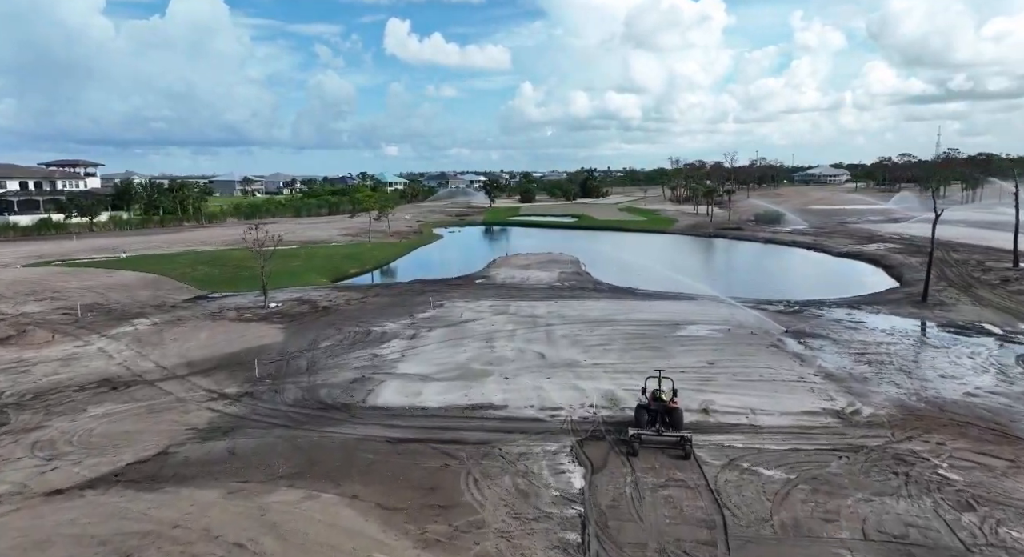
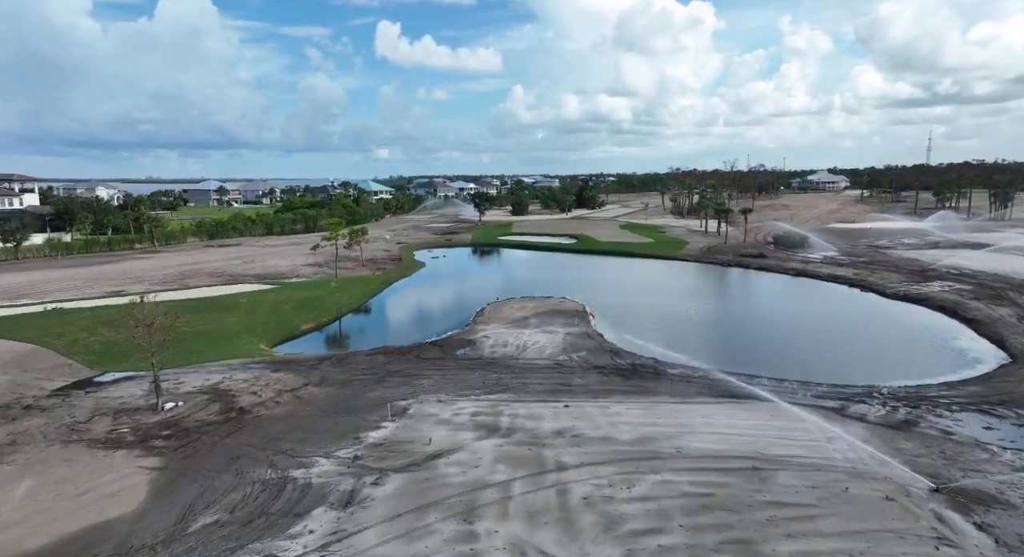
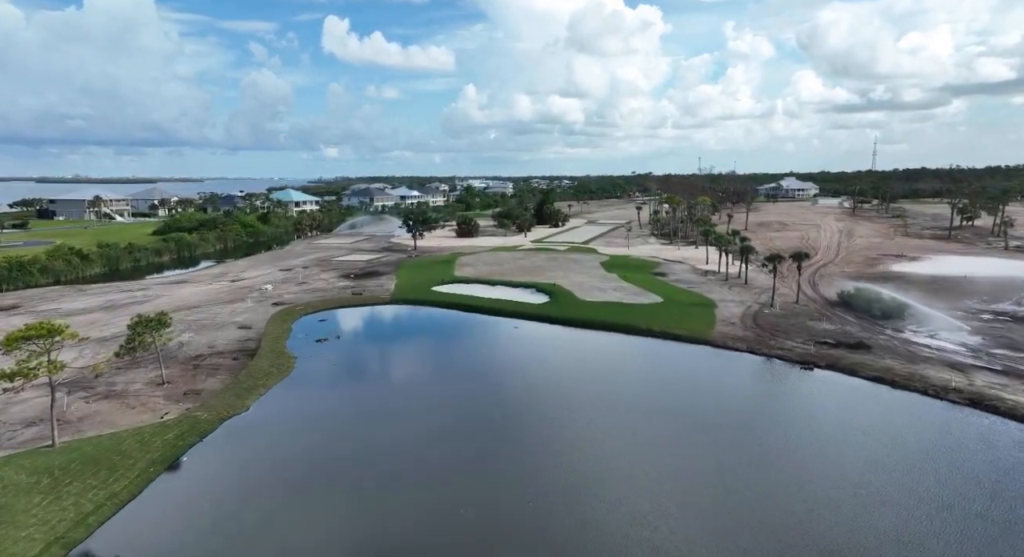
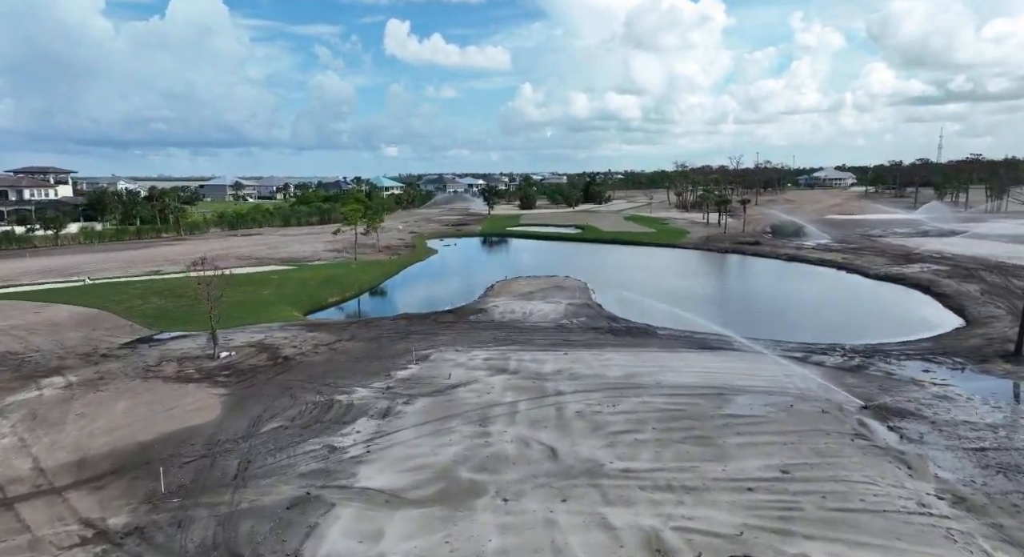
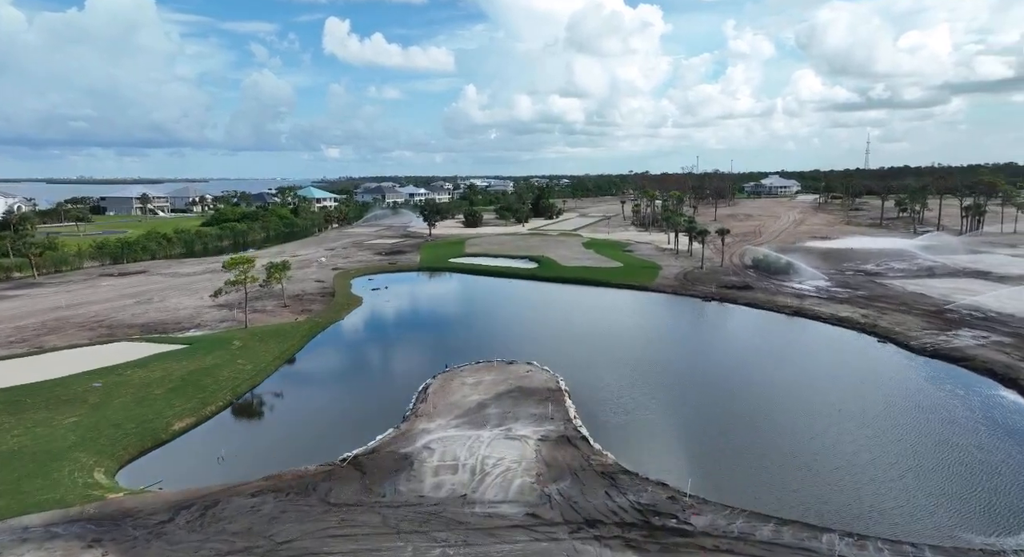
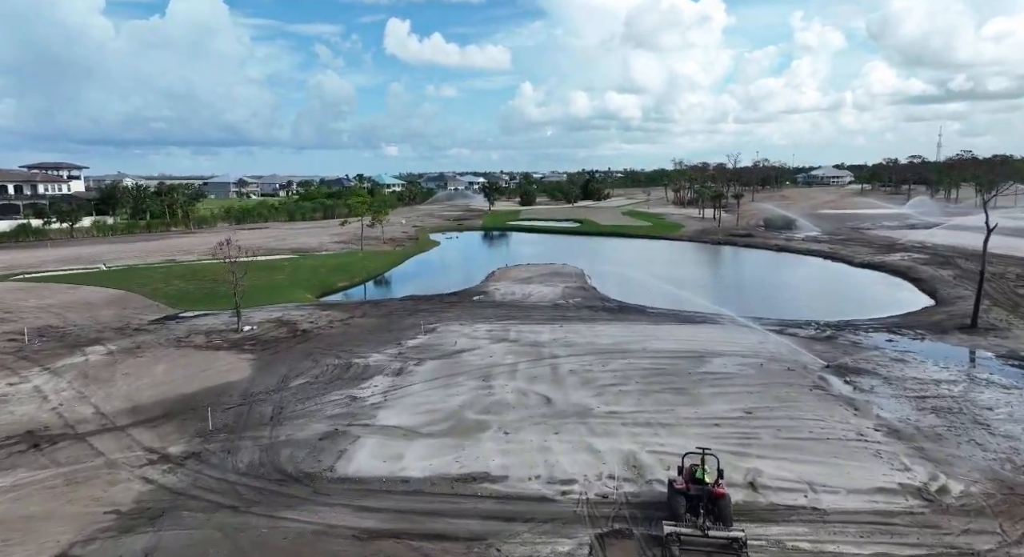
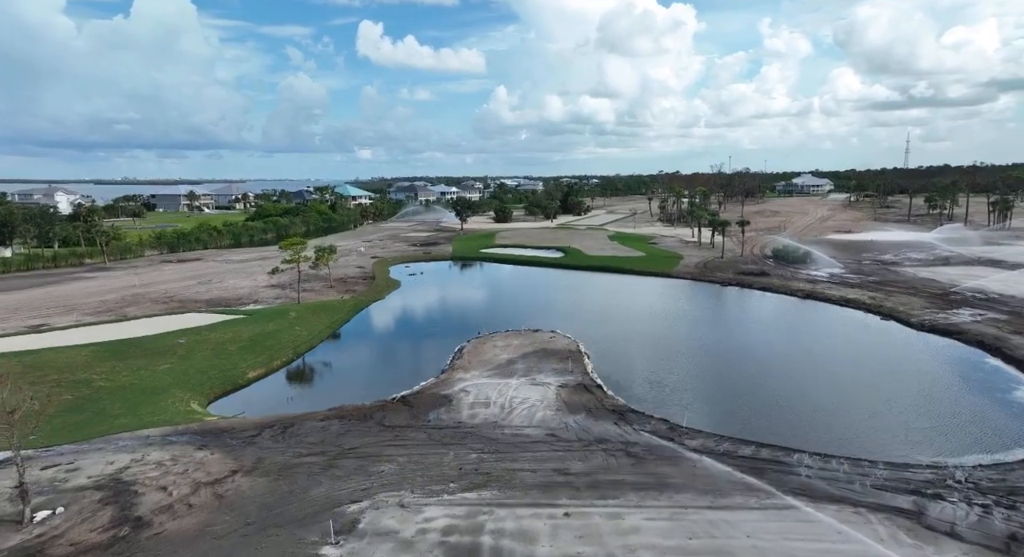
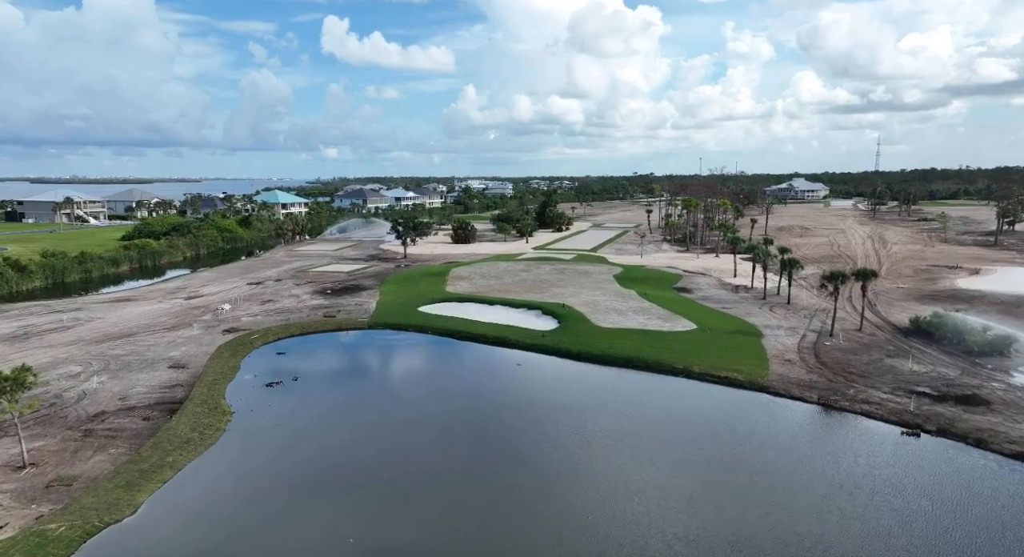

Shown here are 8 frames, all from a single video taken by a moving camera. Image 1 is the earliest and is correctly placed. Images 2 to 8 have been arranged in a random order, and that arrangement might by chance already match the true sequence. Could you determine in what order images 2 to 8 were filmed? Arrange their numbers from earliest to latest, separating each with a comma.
6, 4, 2, 7, 5, 3, 8
